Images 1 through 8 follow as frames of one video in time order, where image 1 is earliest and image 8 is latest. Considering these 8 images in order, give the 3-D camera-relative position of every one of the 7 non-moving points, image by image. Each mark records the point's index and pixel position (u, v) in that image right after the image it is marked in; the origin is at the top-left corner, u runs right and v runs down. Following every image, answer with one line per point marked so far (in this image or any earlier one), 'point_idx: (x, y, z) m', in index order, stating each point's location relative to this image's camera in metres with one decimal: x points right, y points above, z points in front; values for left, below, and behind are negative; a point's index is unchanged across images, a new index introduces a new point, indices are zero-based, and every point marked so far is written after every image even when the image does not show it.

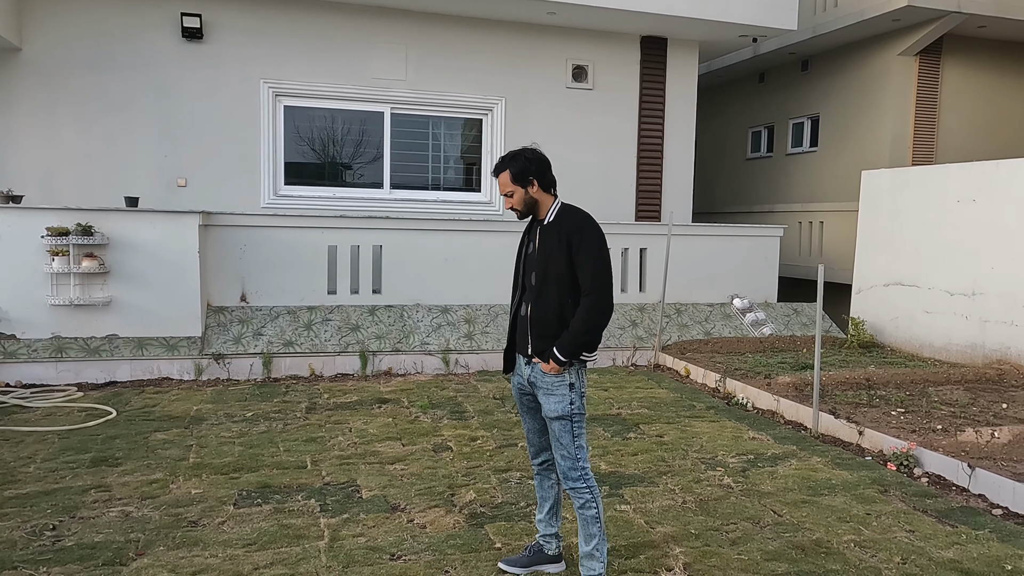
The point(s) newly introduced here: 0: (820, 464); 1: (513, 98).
0: (+1.8, -1.0, +4.2) m
1: (0.0, +2.1, +7.7) m
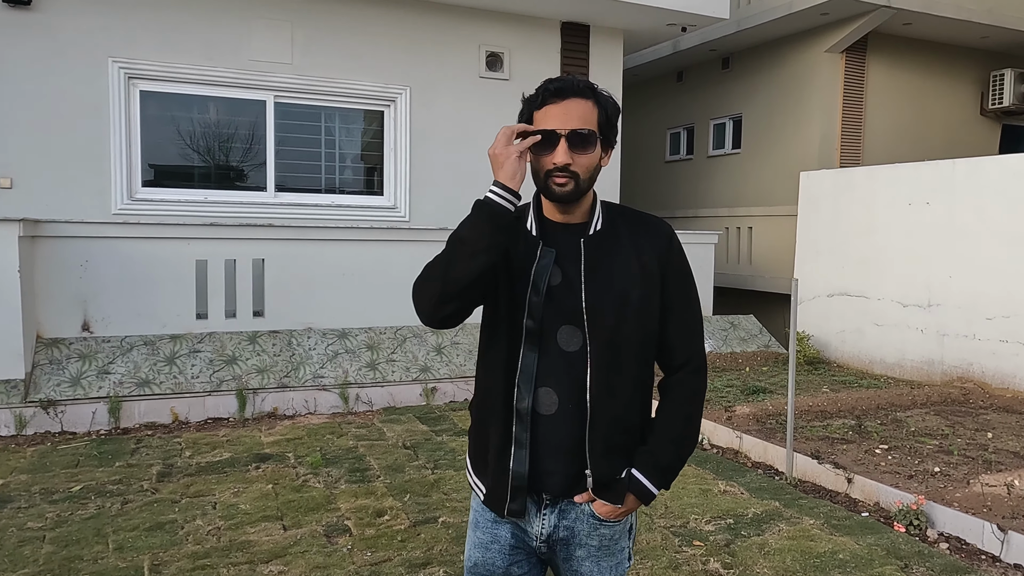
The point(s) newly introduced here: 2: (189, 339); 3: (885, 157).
0: (+1.5, -1.2, +3.4) m
1: (-0.9, +1.9, +6.6) m
2: (-2.5, -0.4, +5.5) m
3: (+4.8, +1.7, +9.0) m
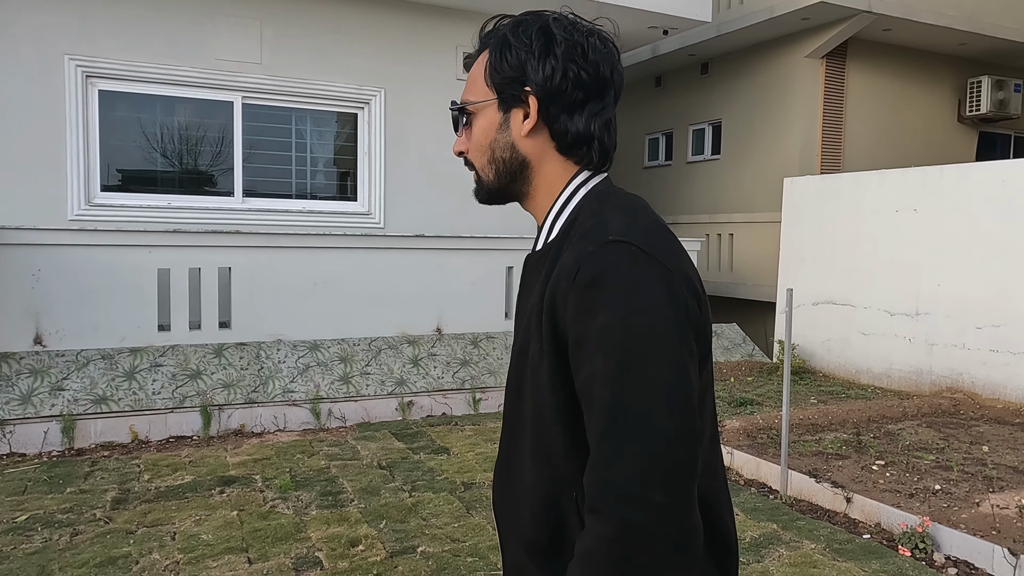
0: (+1.4, -1.2, +3.2) m
1: (-1.1, +1.8, +6.4) m
2: (-2.7, -0.5, +5.1) m
3: (+4.5, +1.6, +9.0) m
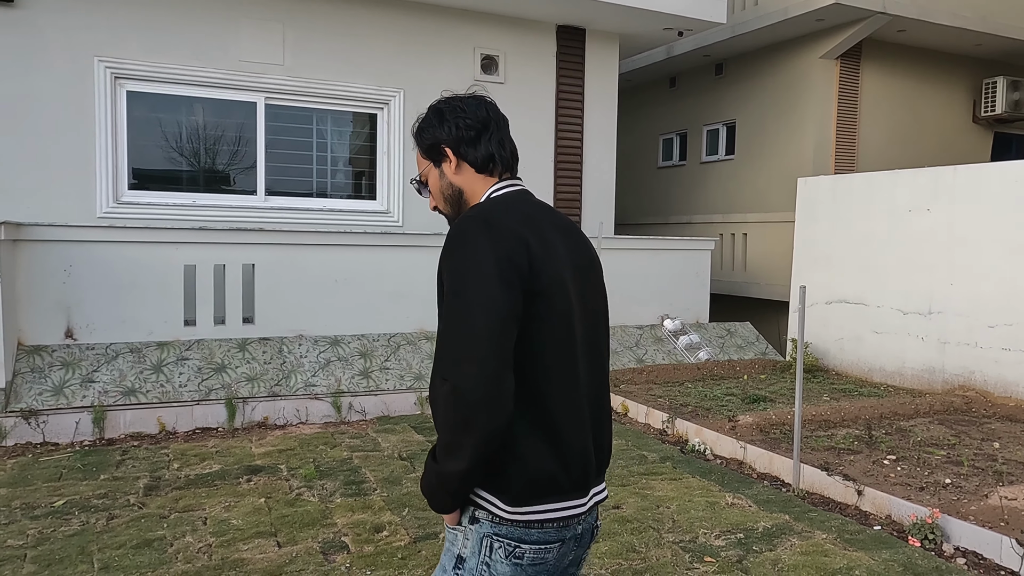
0: (+1.5, -1.2, +3.3) m
1: (-0.9, +1.9, +6.5) m
2: (-2.5, -0.4, +5.3) m
3: (+4.7, +1.6, +9.0) m
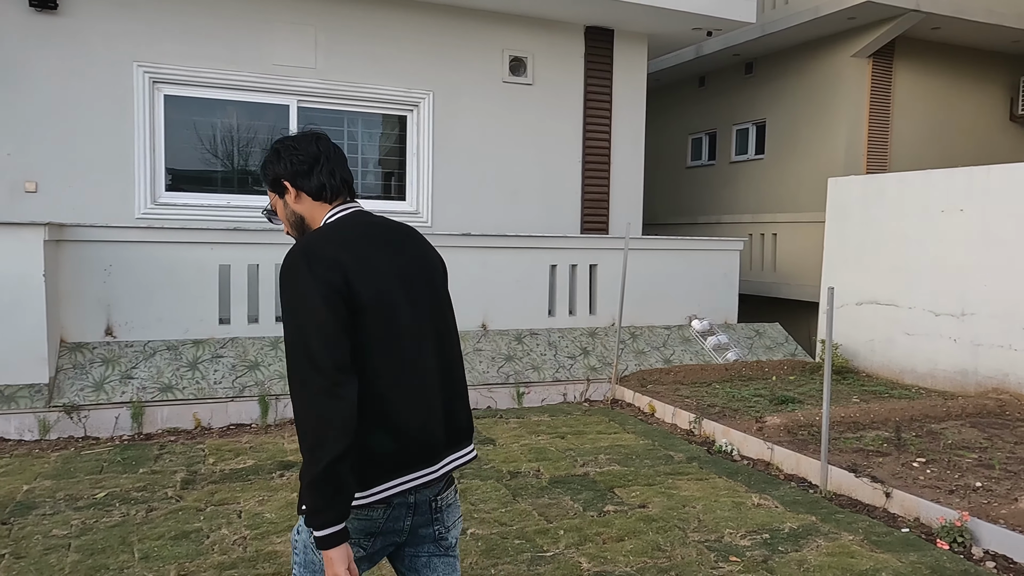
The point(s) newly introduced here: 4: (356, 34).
0: (+1.6, -1.2, +3.3) m
1: (-0.7, +1.9, +6.6) m
2: (-2.3, -0.4, +5.4) m
3: (+5.1, +1.6, +8.9) m
4: (-1.4, +2.3, +6.3) m
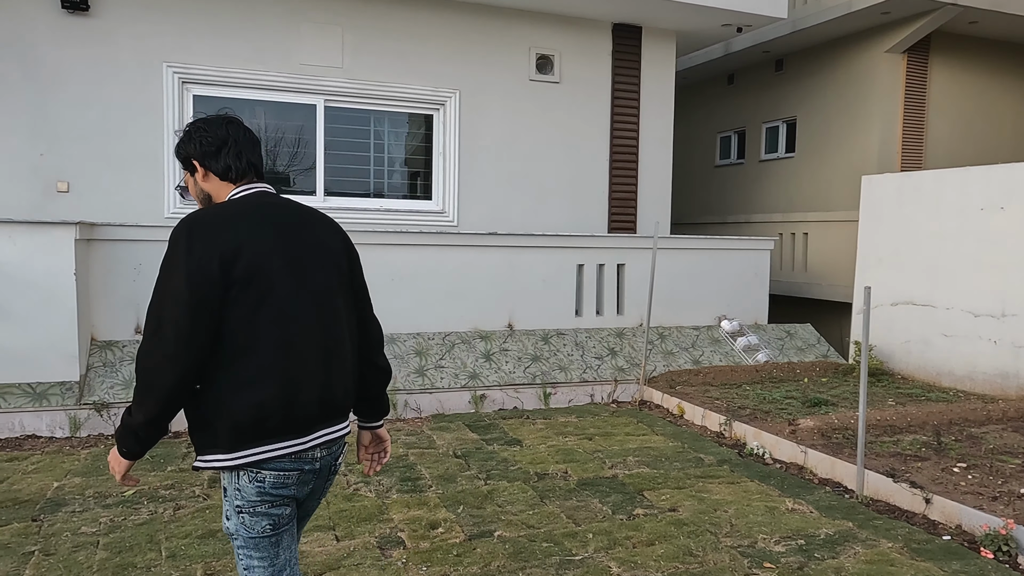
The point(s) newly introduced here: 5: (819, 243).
0: (+1.7, -1.2, +3.2) m
1: (-0.4, +1.9, +6.6) m
2: (-2.1, -0.4, +5.5) m
3: (+5.4, +1.6, +8.6) m
4: (-1.2, +2.3, +6.3) m
5: (+3.9, +0.6, +8.9) m
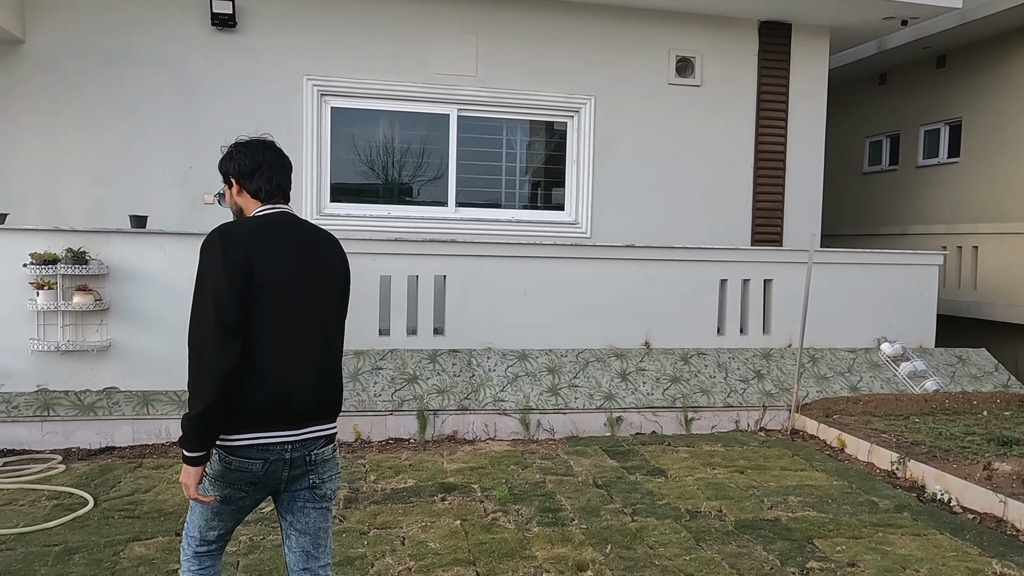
0: (+2.4, -1.3, +2.5) m
1: (+0.8, +1.7, +6.3) m
2: (-1.1, -0.5, +5.4) m
3: (+6.8, +1.4, +7.4) m
4: (0.0, +2.2, +6.1) m
5: (+5.4, +0.4, +7.9) m
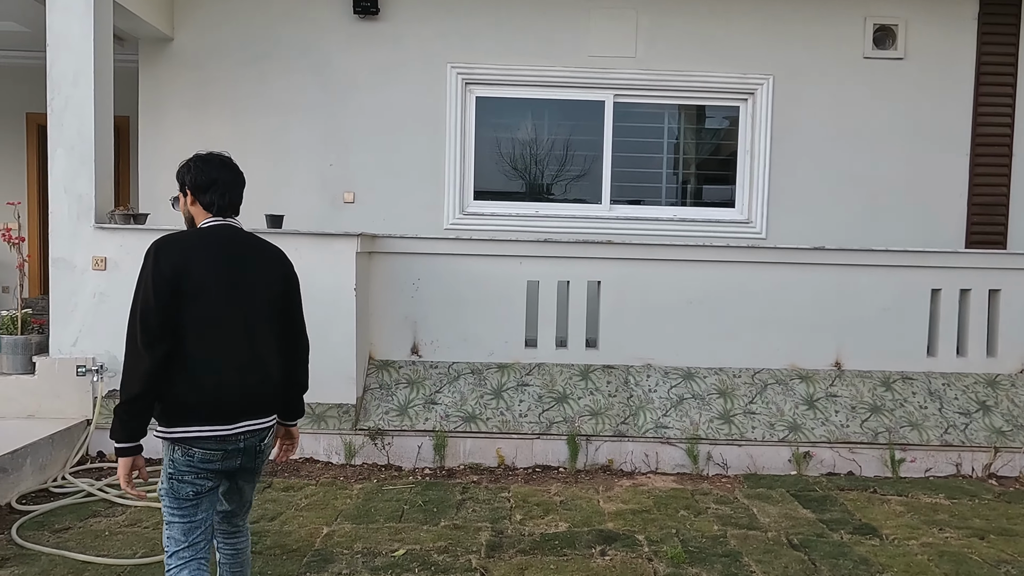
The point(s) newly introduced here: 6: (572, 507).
0: (+2.9, -1.4, +1.4) m
1: (+2.1, +1.7, +5.4) m
2: (0.0, -0.6, +4.9) m
3: (+8.2, +1.2, +5.4) m
4: (+1.3, +2.1, +5.4) m
5: (+6.9, +0.2, +6.1) m
6: (+0.3, -1.2, +3.9) m
